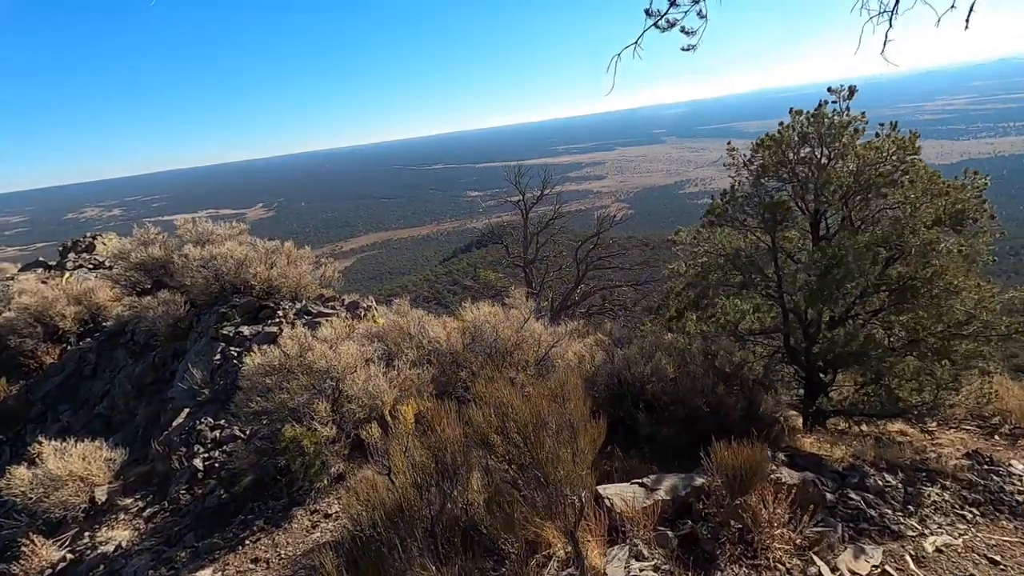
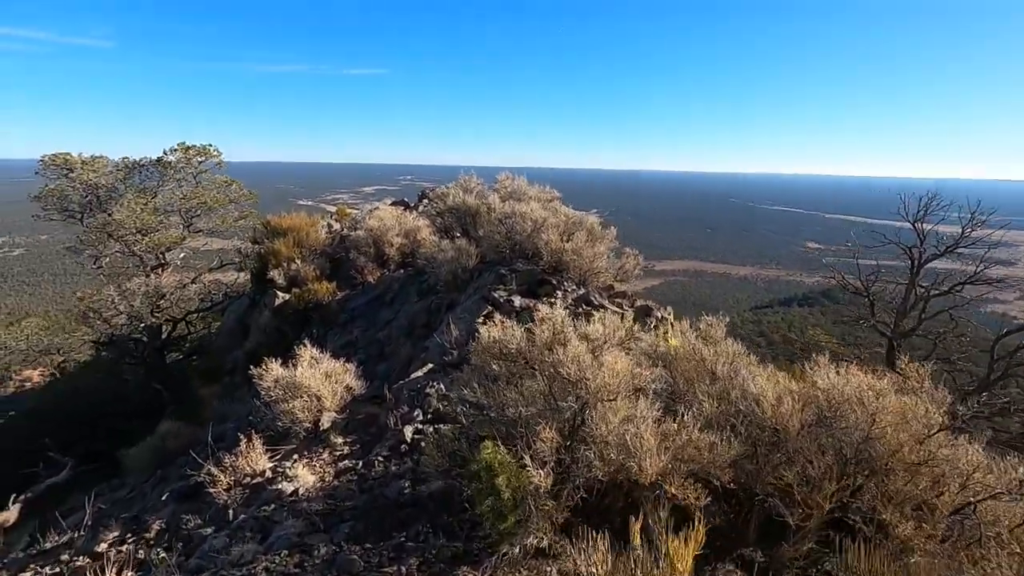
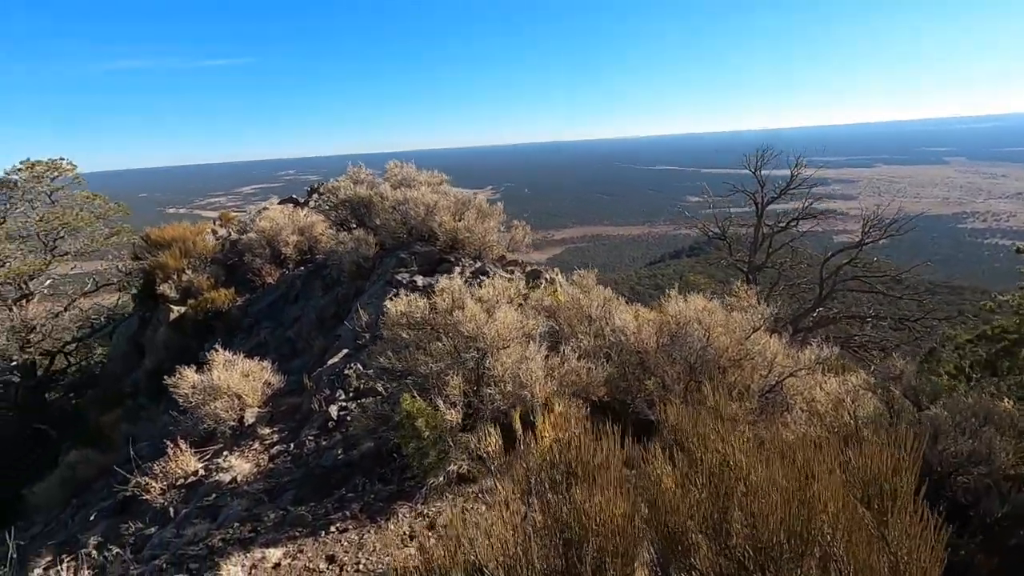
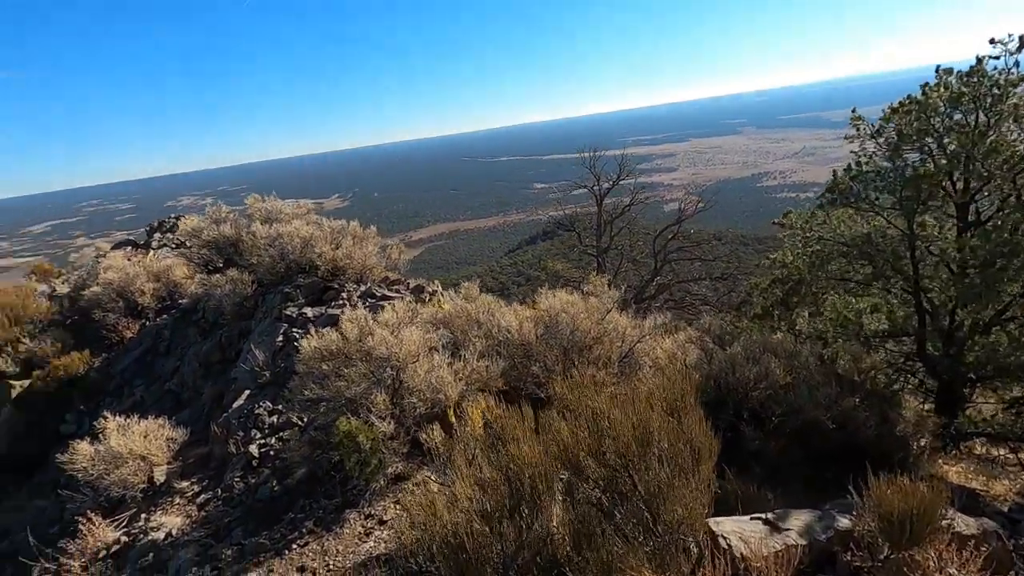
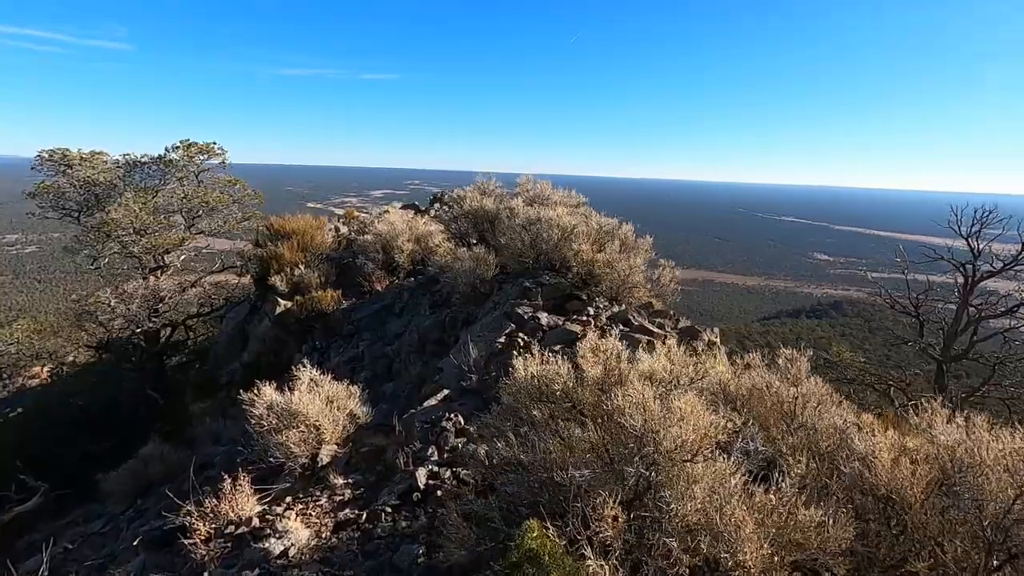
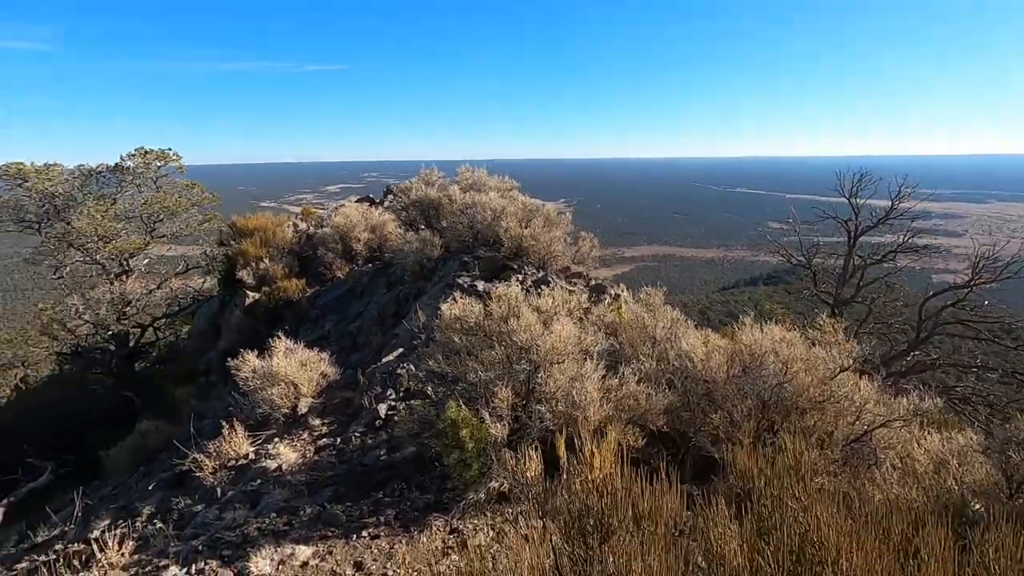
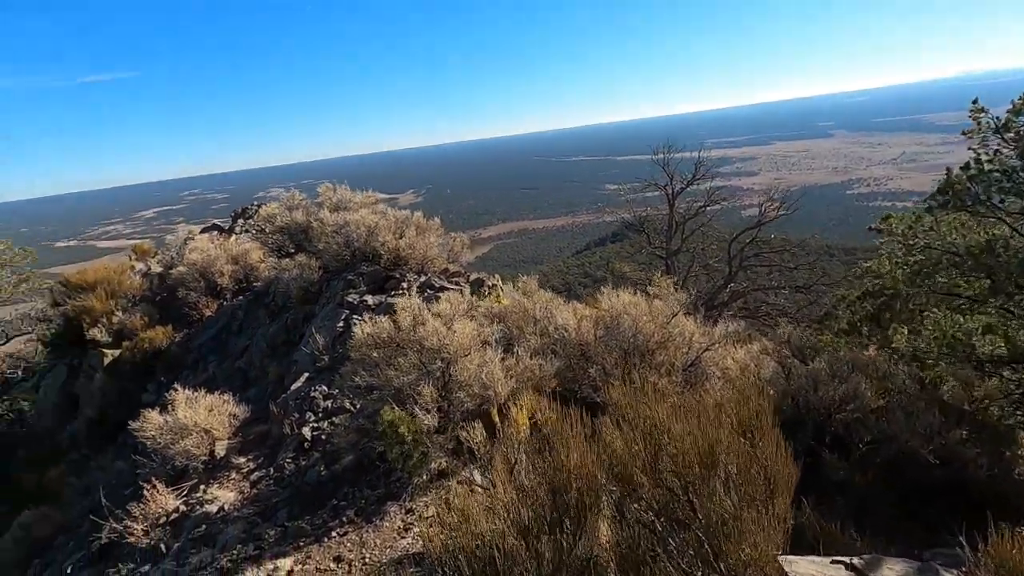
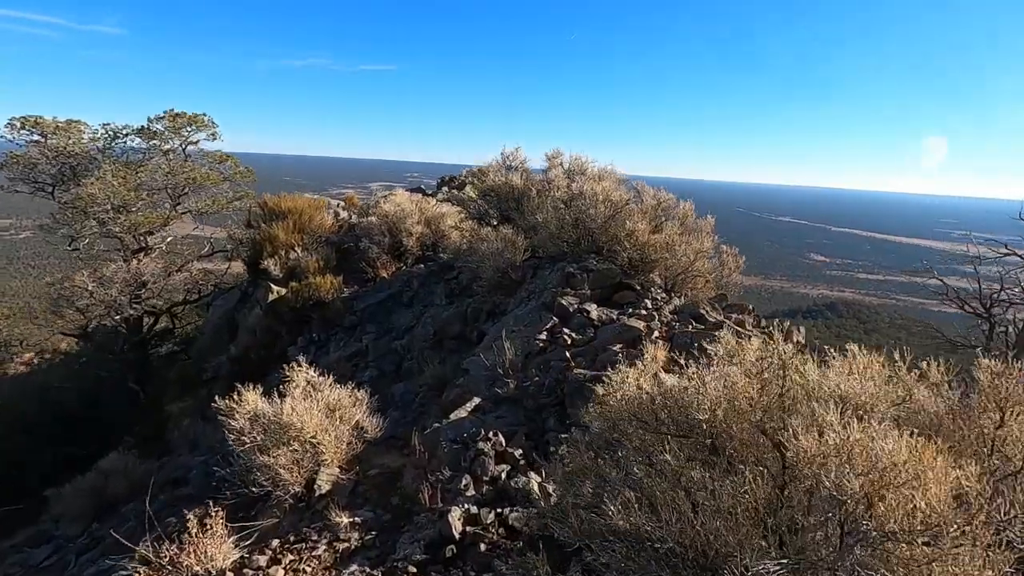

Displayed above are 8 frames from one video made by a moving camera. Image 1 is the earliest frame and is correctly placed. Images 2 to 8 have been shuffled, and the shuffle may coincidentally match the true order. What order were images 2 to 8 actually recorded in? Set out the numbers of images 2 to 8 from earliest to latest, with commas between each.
4, 7, 3, 6, 2, 5, 8
